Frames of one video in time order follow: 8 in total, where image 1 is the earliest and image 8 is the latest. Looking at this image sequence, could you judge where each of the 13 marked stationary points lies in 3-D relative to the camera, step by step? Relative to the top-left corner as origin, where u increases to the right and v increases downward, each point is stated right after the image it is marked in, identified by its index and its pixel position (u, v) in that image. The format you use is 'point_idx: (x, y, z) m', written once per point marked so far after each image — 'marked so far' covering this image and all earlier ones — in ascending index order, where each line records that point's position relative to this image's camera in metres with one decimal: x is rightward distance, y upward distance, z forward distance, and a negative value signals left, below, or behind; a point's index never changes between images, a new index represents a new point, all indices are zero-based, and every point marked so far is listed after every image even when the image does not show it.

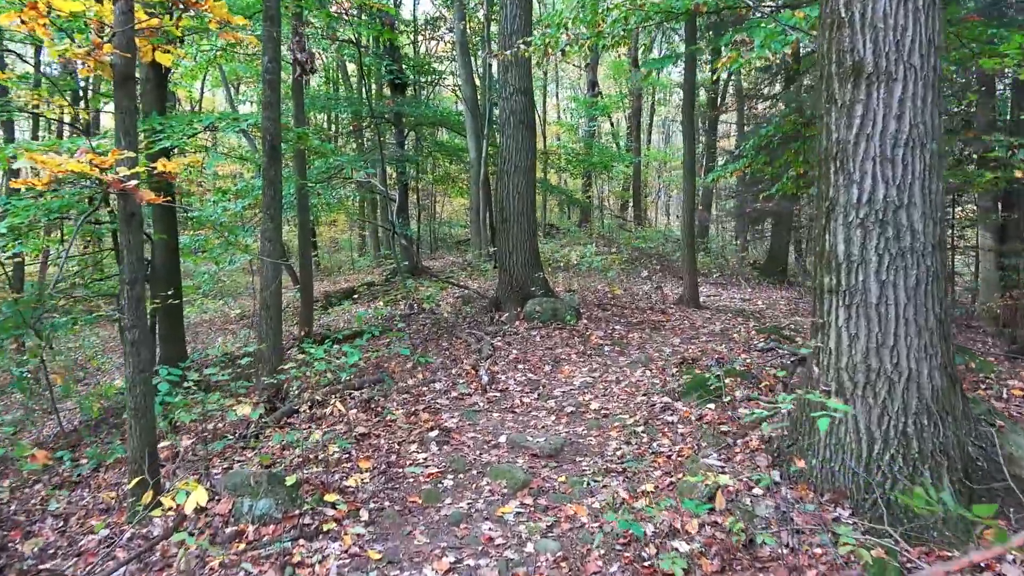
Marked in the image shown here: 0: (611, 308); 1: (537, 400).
0: (+1.8, -0.4, +9.4) m
1: (+0.3, -1.2, +5.5) m
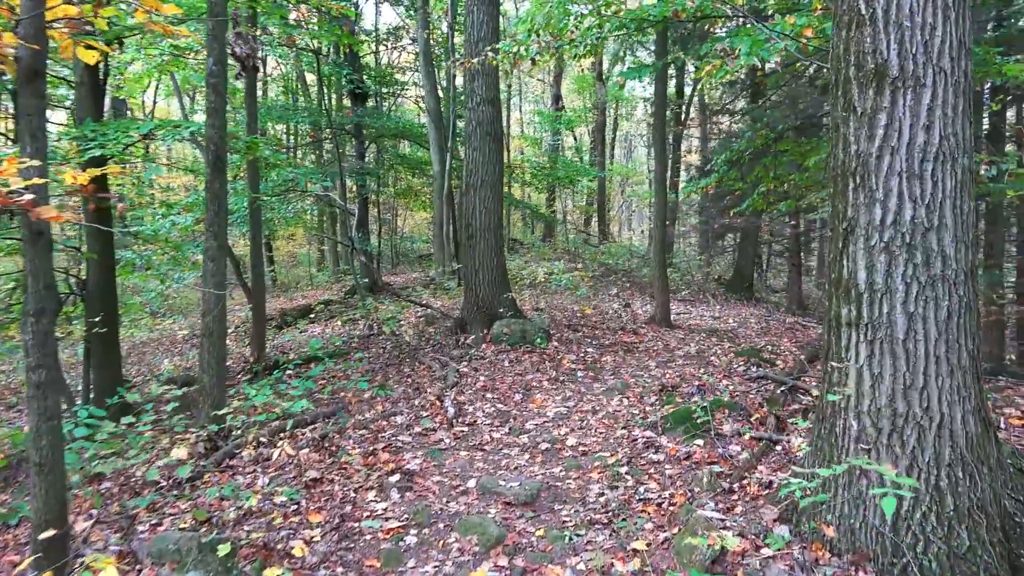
0: (+1.3, -0.7, +9.1) m
1: (0.0, -1.5, +5.0) m
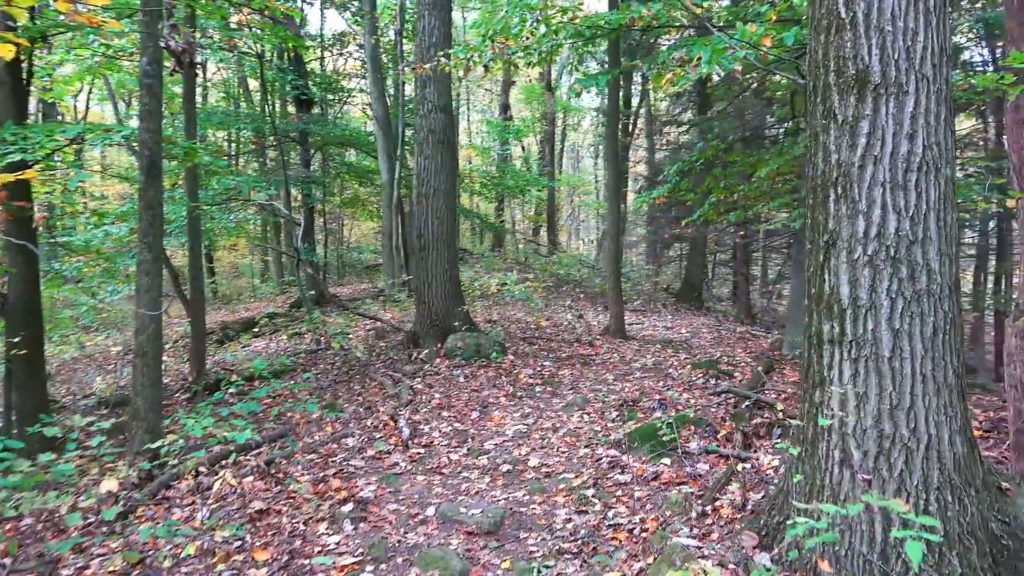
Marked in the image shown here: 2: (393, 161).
0: (+0.5, -0.9, +8.9) m
1: (-0.4, -1.6, +4.7) m
2: (-3.6, +3.8, +15.3) m
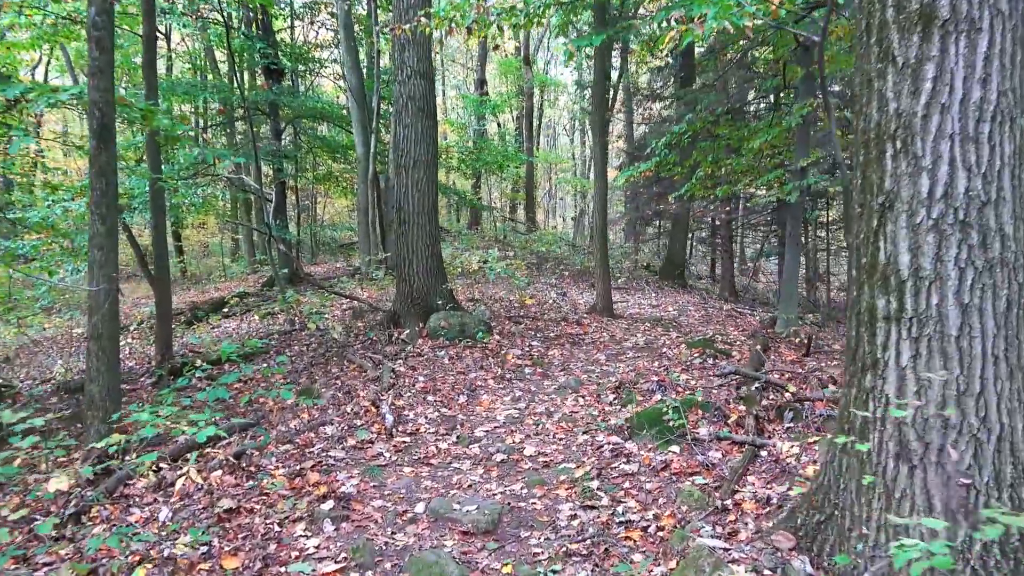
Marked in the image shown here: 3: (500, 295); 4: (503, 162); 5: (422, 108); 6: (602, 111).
0: (+0.2, -0.5, +8.6) m
1: (-0.5, -1.4, +4.4) m
2: (-4.1, +4.5, +14.6) m
3: (-0.3, -0.1, +11.1) m
4: (-0.3, +4.7, +18.6) m
5: (-1.4, +2.8, +7.7) m
6: (+1.7, +3.3, +9.5) m
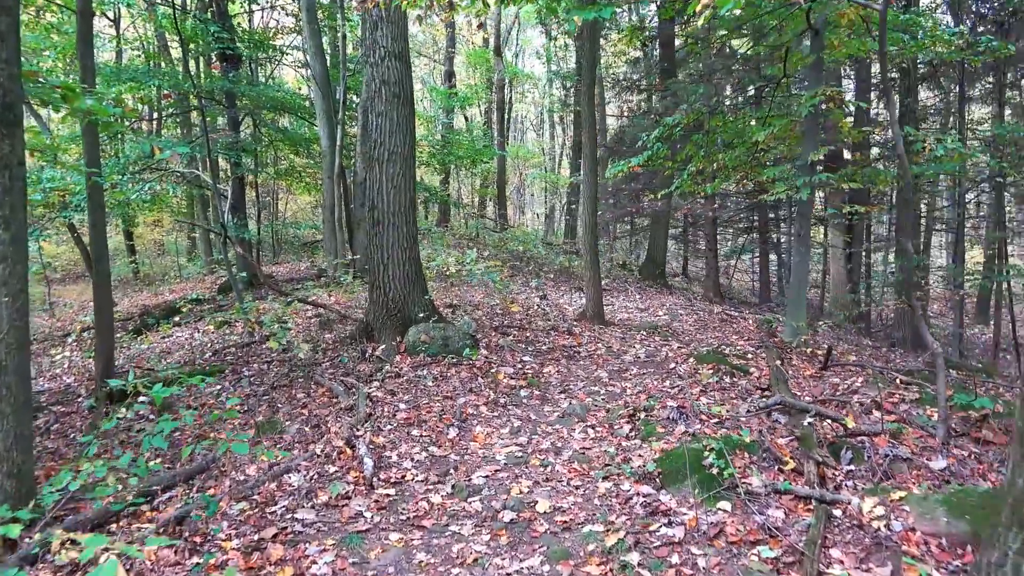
0: (0.0, -0.7, +7.9) m
1: (-0.4, -1.5, +3.6) m
2: (-4.8, +4.3, +13.5) m
3: (-0.6, -0.2, +10.4) m
4: (-1.2, +4.6, +17.8) m
5: (-1.6, +2.6, +6.9) m
6: (+1.4, +3.3, +8.8) m
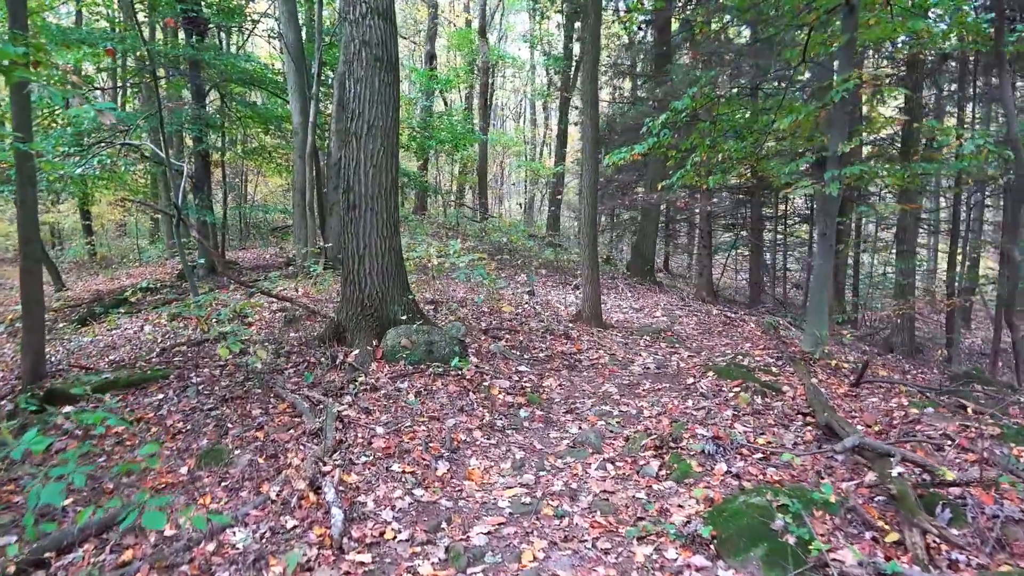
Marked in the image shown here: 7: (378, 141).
0: (-0.1, -0.6, +7.1) m
1: (-0.4, -1.6, +2.8) m
2: (-5.1, +4.6, +12.4) m
3: (-0.9, -0.2, +9.5) m
4: (-1.8, +4.8, +16.8) m
5: (-1.6, +2.7, +6.0) m
6: (+1.3, +3.3, +8.0) m
7: (-1.6, +1.7, +6.1) m
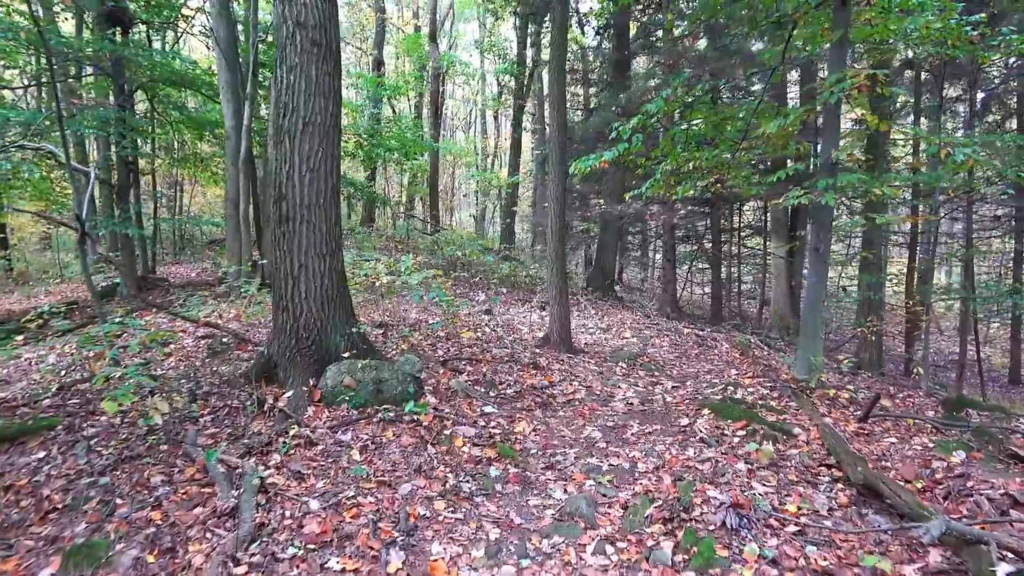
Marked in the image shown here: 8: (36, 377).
0: (-0.6, -0.9, +6.2) m
1: (-0.4, -1.8, +2.0) m
2: (-6.1, +4.1, +11.2) m
3: (-1.6, -0.5, +8.6) m
4: (-3.2, +4.3, +15.9) m
5: (-2.0, +2.4, +5.0) m
6: (+0.6, +3.0, +7.4) m
7: (-2.0, +1.4, +5.1) m
8: (-7.4, -1.4, +7.8) m
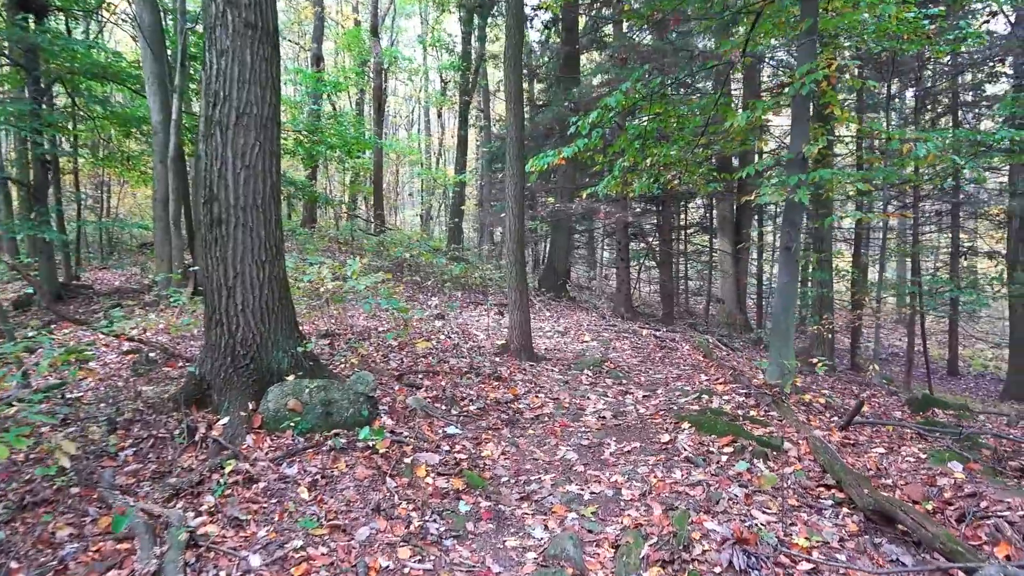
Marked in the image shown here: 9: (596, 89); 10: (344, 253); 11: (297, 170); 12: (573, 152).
0: (-1.0, -1.0, +5.7) m
1: (-0.4, -1.9, +1.5) m
2: (-7.0, +3.9, +10.1) m
3: (-2.2, -0.6, +8.0) m
4: (-4.5, +4.1, +15.1) m
5: (-2.3, +2.3, +4.4) m
6: (+0.1, +2.9, +7.0) m
7: (-2.4, +1.3, +4.5) m
8: (-7.9, -1.6, +6.6) m
9: (+1.9, +4.2, +10.7) m
10: (-4.4, +0.9, +13.8) m
11: (-8.0, +4.4, +19.4) m
12: (+1.0, +2.0, +7.6) m
